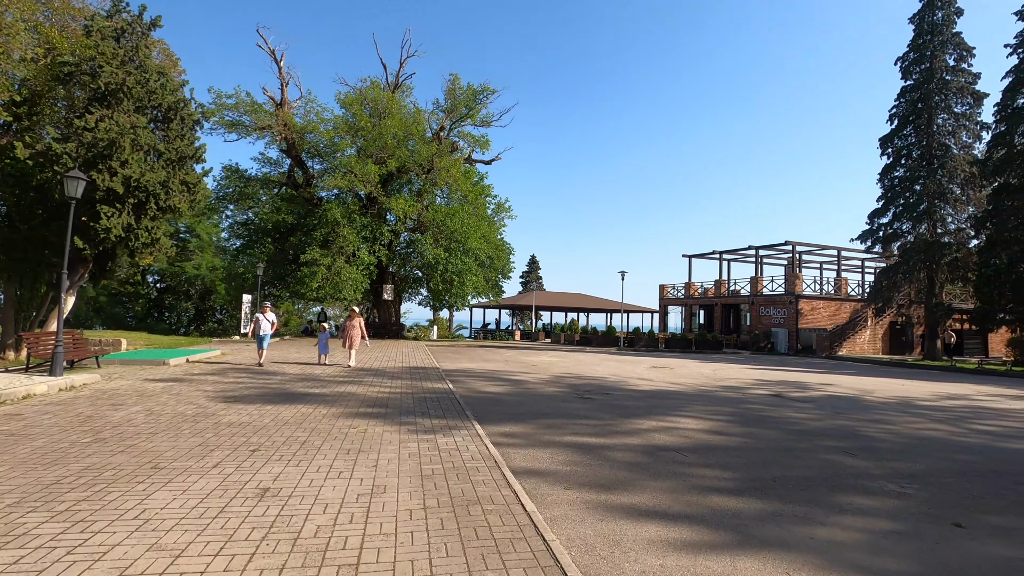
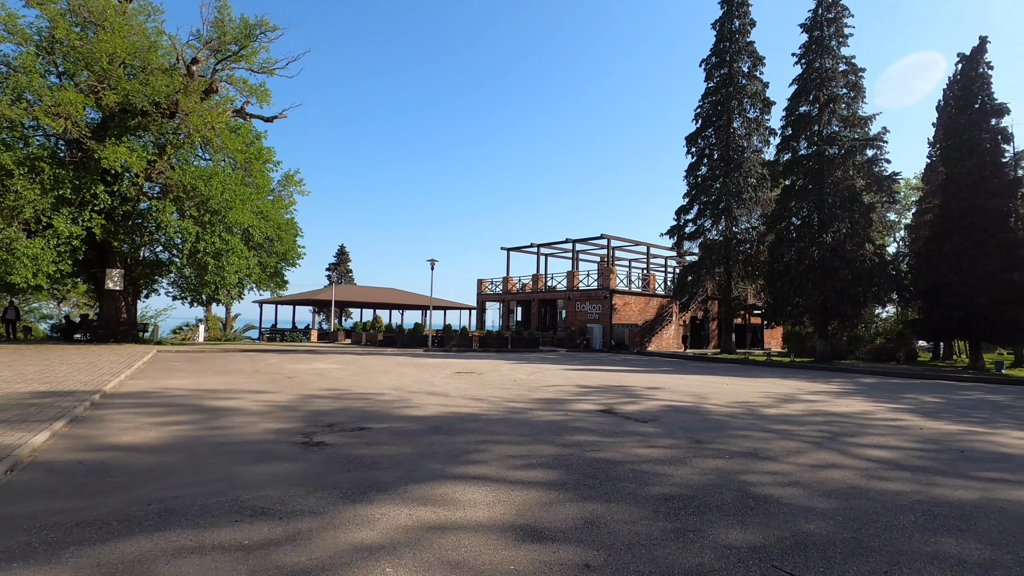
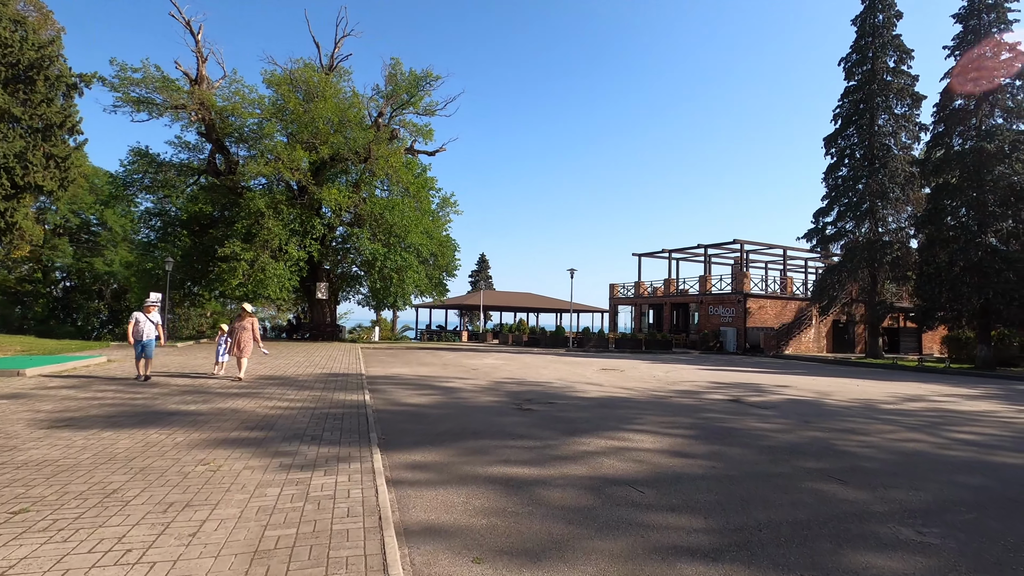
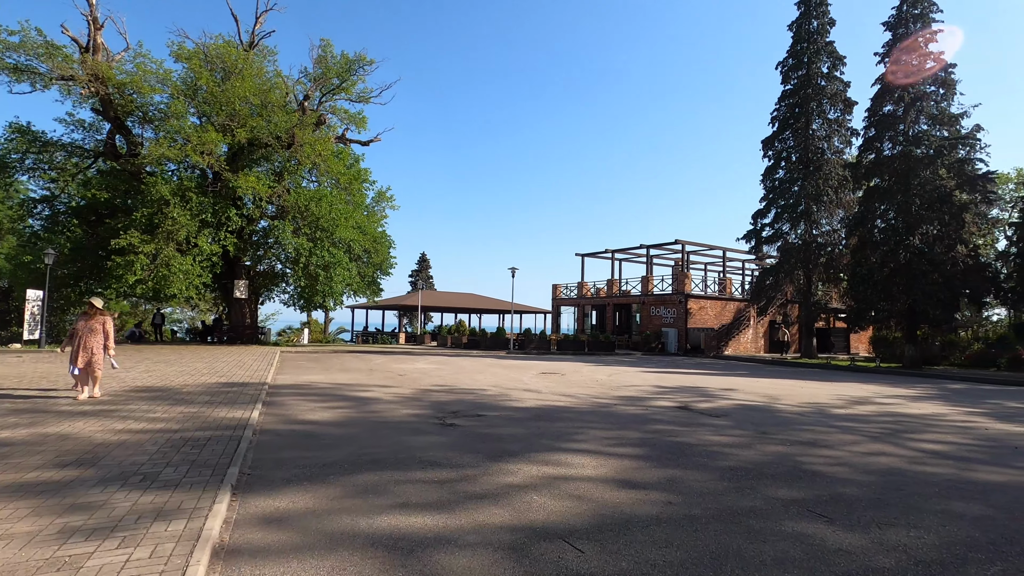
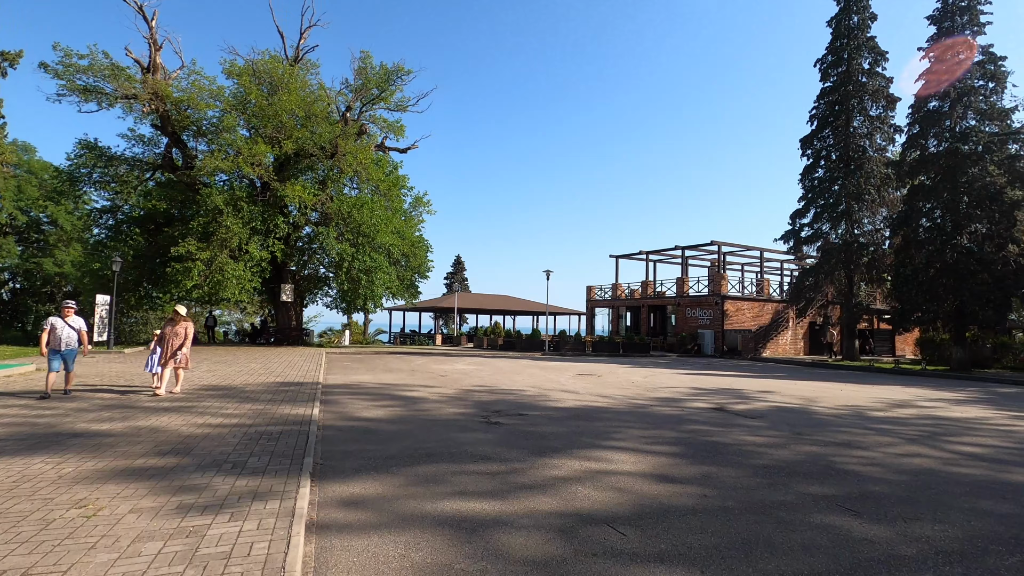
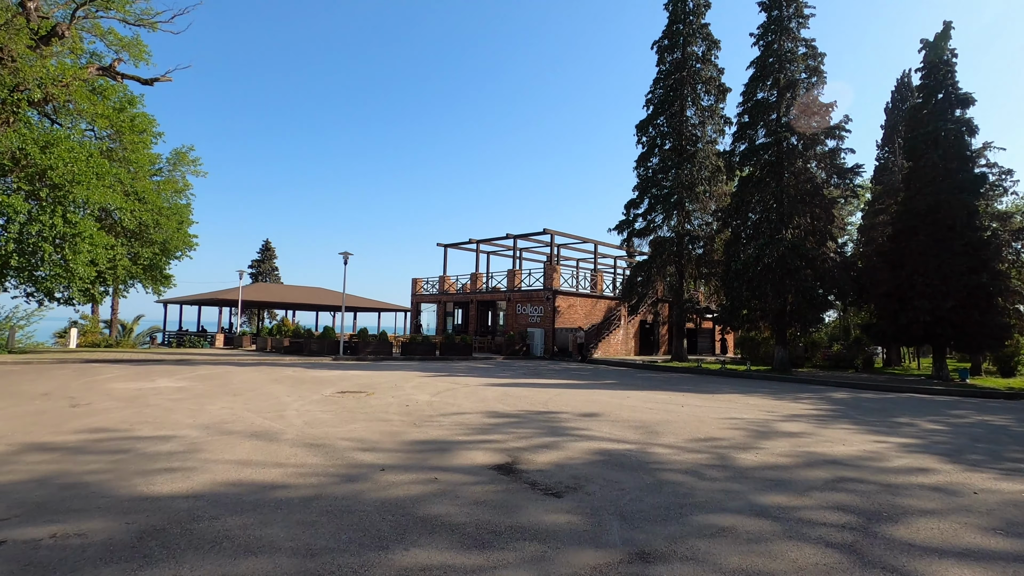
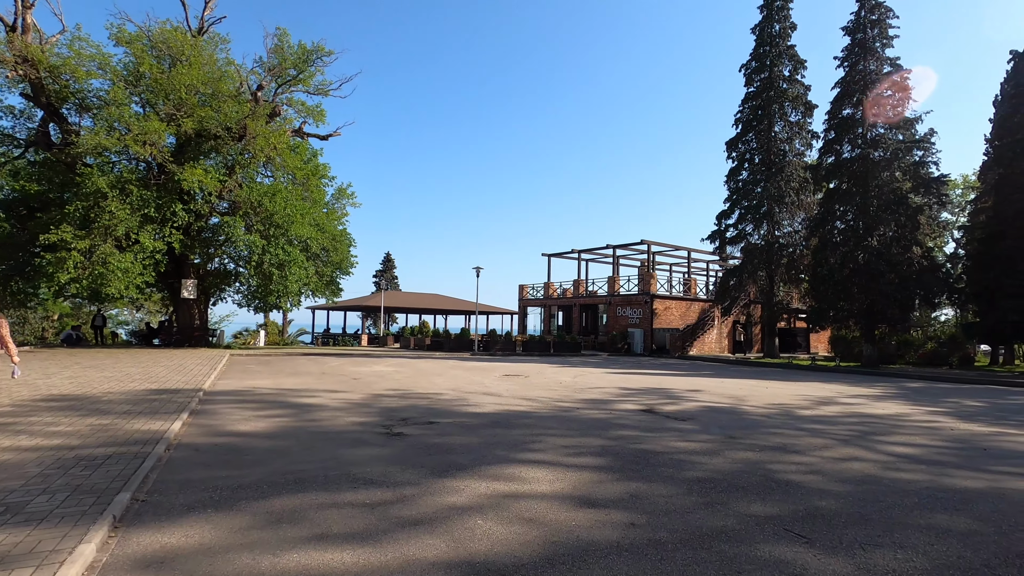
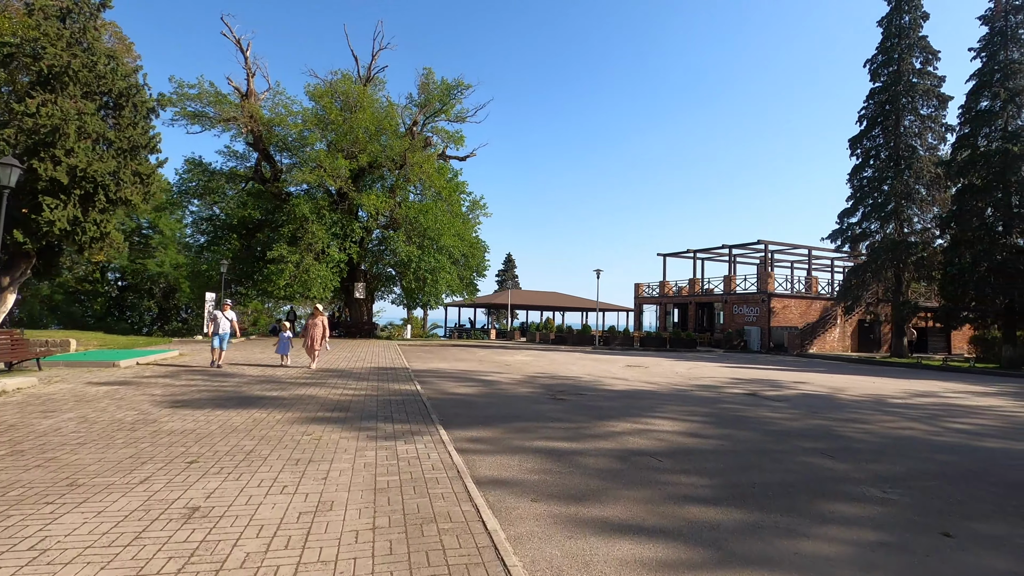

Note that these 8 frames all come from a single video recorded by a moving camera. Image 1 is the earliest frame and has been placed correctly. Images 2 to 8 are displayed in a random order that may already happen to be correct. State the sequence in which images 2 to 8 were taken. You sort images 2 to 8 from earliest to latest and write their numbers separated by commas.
8, 3, 5, 4, 7, 2, 6
